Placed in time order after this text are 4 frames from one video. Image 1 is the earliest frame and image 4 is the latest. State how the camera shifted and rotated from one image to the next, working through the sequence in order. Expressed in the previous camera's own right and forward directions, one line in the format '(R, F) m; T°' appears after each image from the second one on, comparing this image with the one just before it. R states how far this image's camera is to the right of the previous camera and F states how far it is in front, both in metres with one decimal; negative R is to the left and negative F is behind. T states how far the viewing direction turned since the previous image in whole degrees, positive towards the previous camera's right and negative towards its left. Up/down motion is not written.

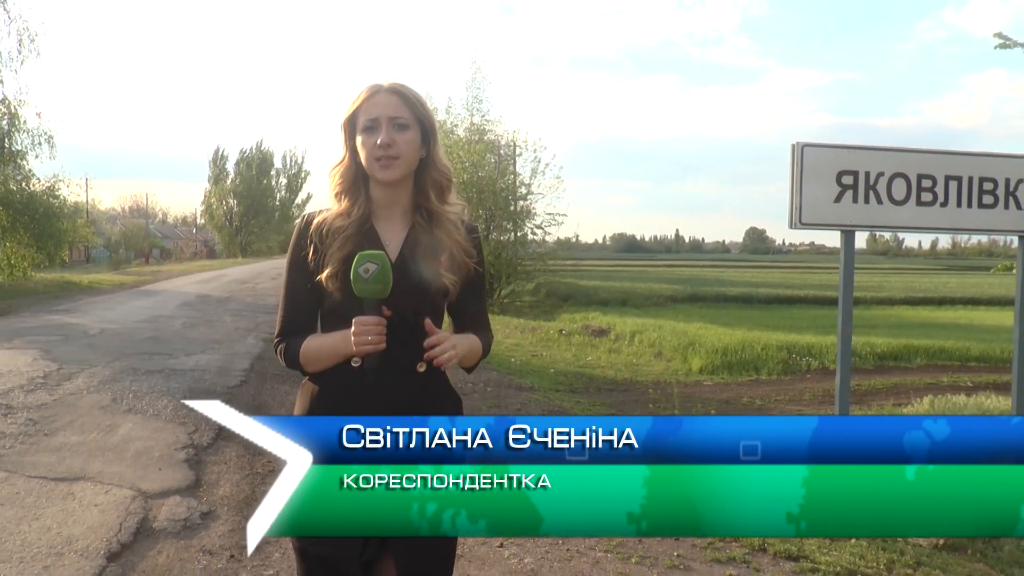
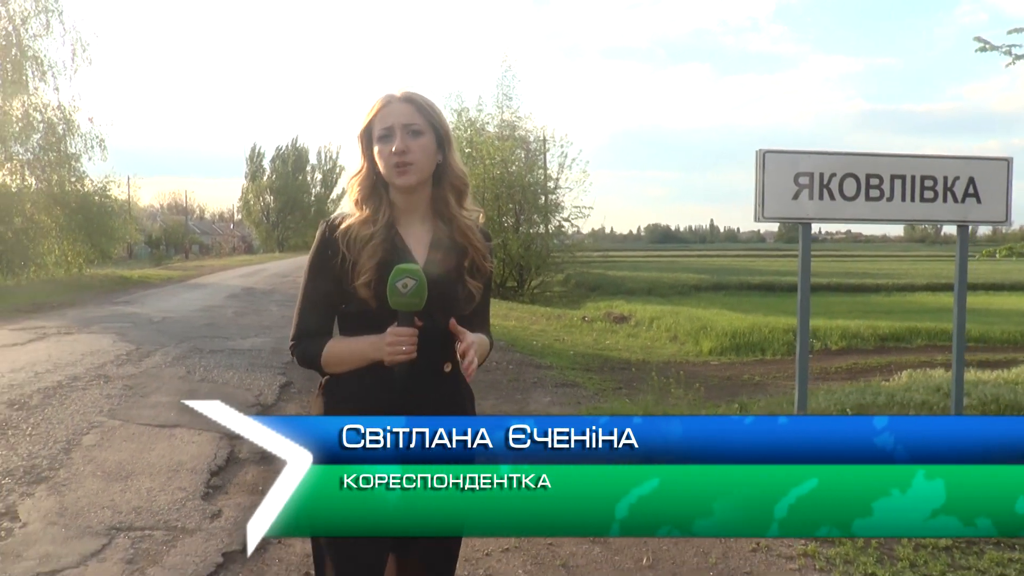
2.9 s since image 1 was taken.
(+0.2, -1.2) m; -2°
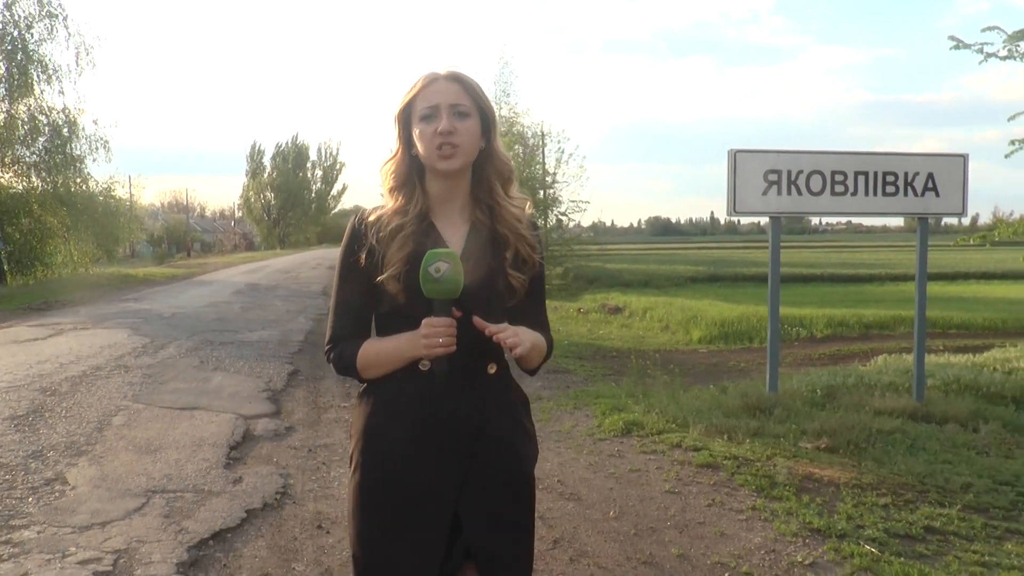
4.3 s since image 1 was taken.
(+0.1, -0.6) m; 0°
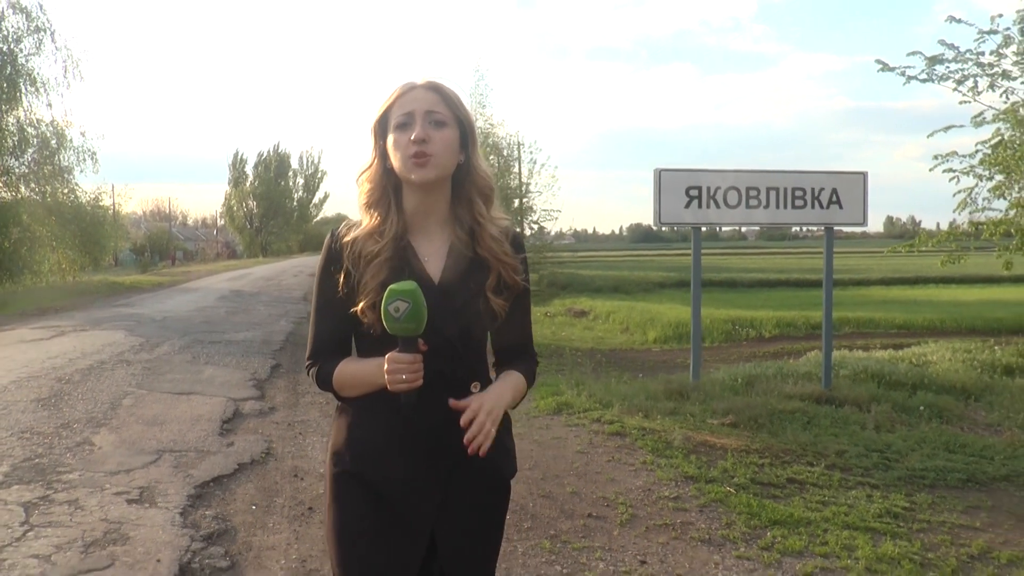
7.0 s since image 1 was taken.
(+0.3, -1.2) m; +1°
